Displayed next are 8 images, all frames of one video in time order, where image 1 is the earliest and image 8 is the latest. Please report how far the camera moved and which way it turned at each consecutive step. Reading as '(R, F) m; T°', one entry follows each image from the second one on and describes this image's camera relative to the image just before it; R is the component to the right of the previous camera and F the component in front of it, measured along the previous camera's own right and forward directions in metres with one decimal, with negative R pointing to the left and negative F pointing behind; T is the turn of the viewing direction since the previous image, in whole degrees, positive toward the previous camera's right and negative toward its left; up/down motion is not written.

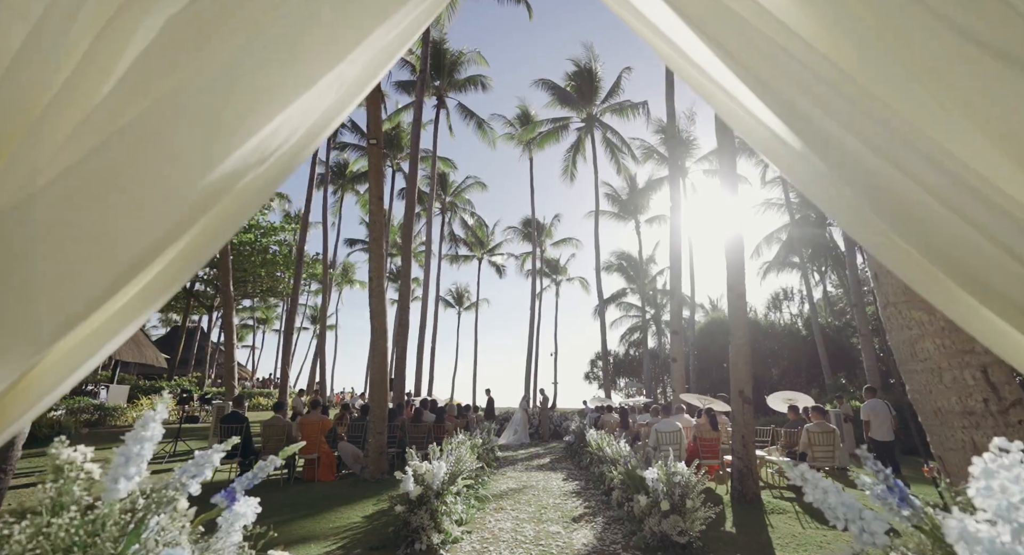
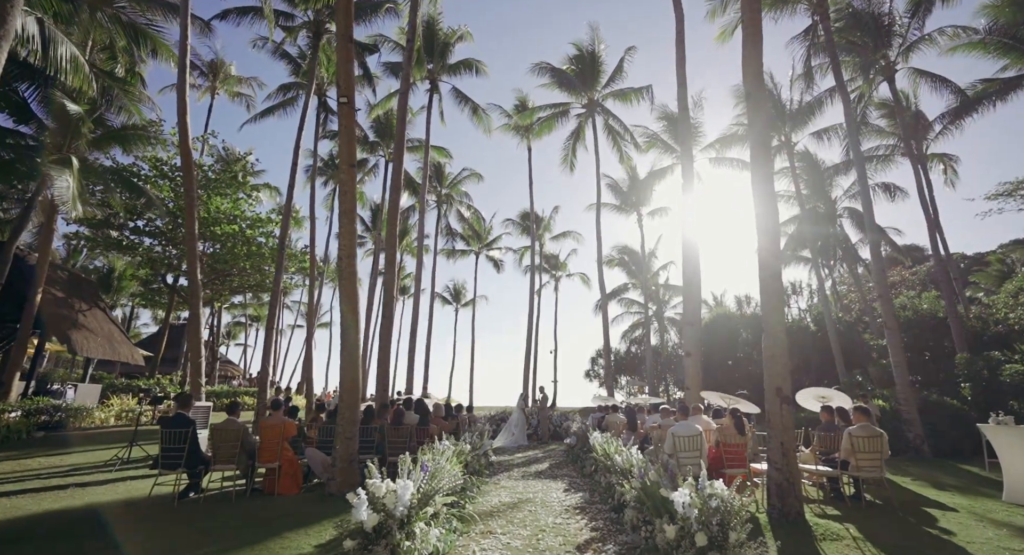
(+0.1, +1.3) m; 0°
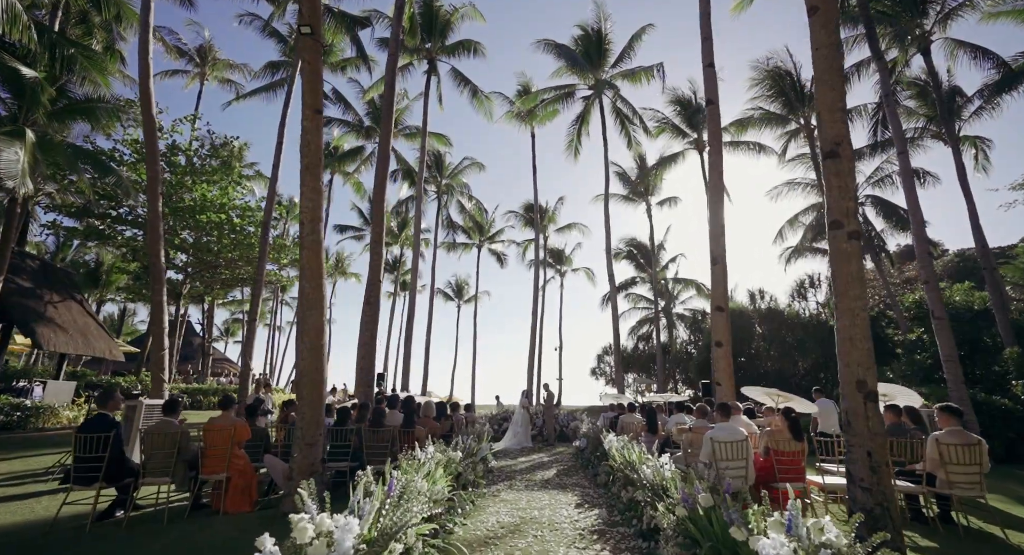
(0.0, +1.5) m; 0°
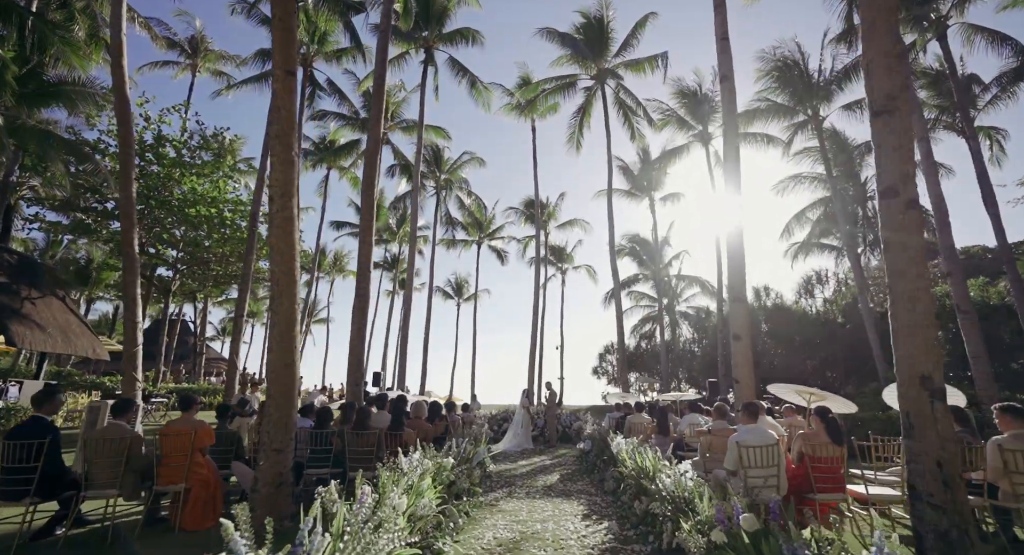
(0.0, +0.8) m; 0°
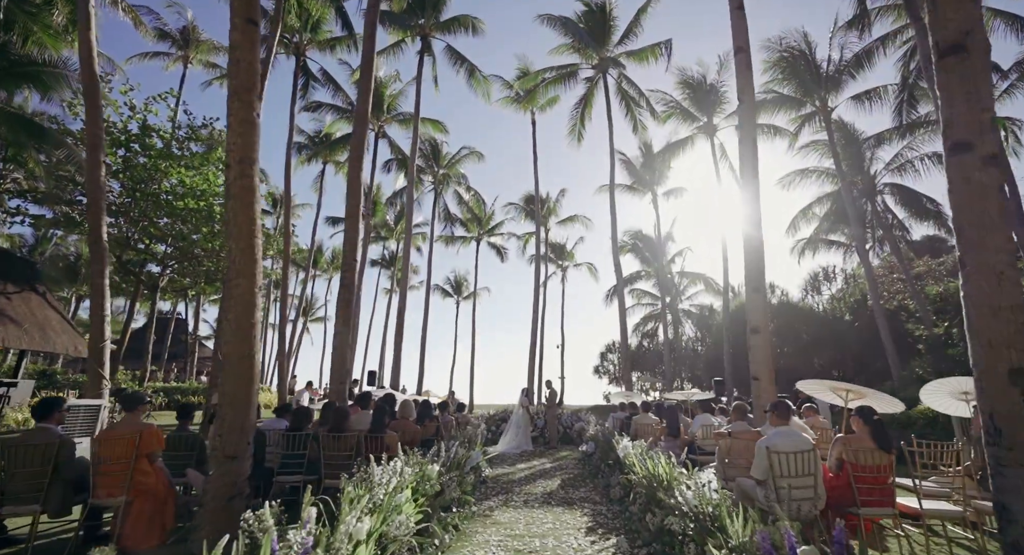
(+0.1, +0.8) m; 0°
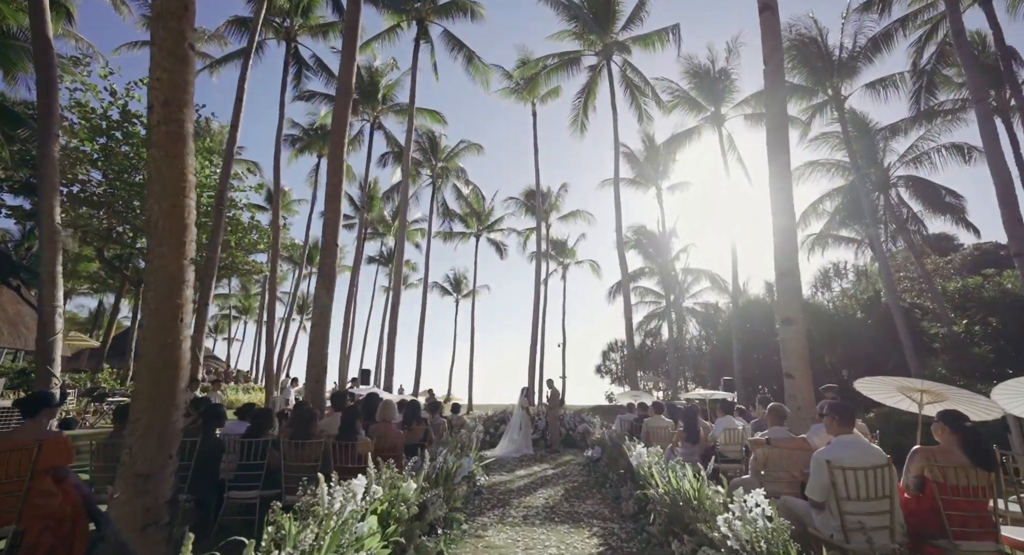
(0.0, +1.0) m; 0°
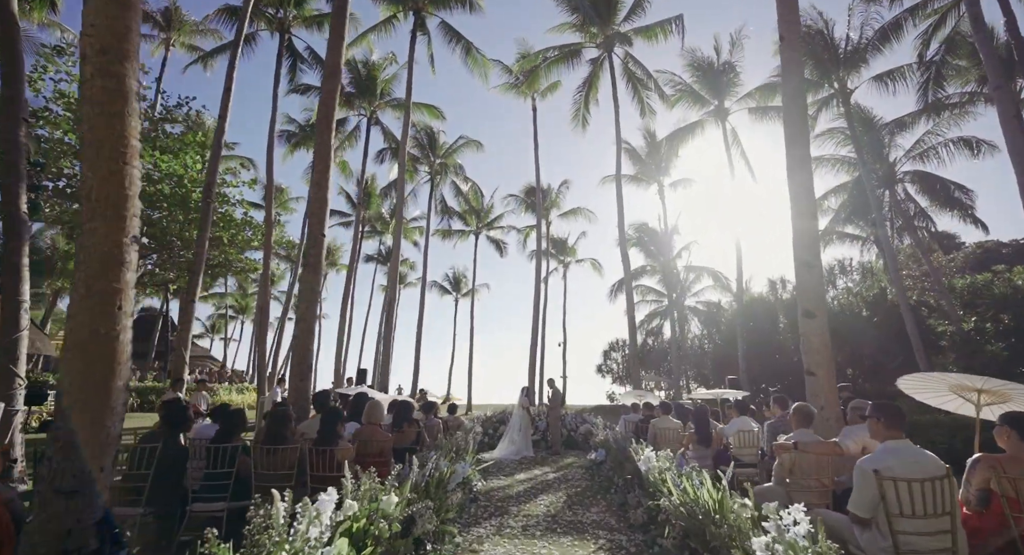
(0.0, +0.5) m; 0°
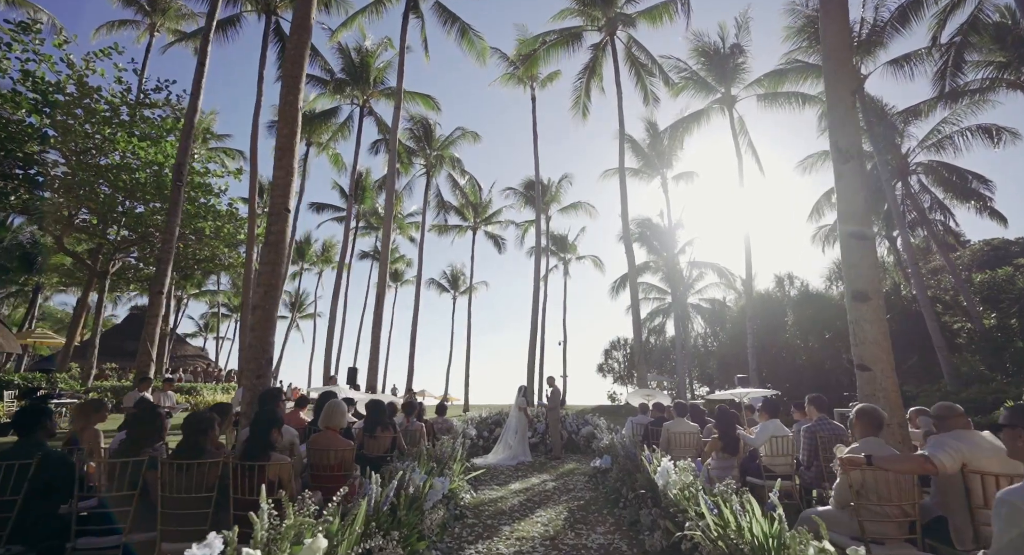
(+0.1, +1.1) m; 0°
